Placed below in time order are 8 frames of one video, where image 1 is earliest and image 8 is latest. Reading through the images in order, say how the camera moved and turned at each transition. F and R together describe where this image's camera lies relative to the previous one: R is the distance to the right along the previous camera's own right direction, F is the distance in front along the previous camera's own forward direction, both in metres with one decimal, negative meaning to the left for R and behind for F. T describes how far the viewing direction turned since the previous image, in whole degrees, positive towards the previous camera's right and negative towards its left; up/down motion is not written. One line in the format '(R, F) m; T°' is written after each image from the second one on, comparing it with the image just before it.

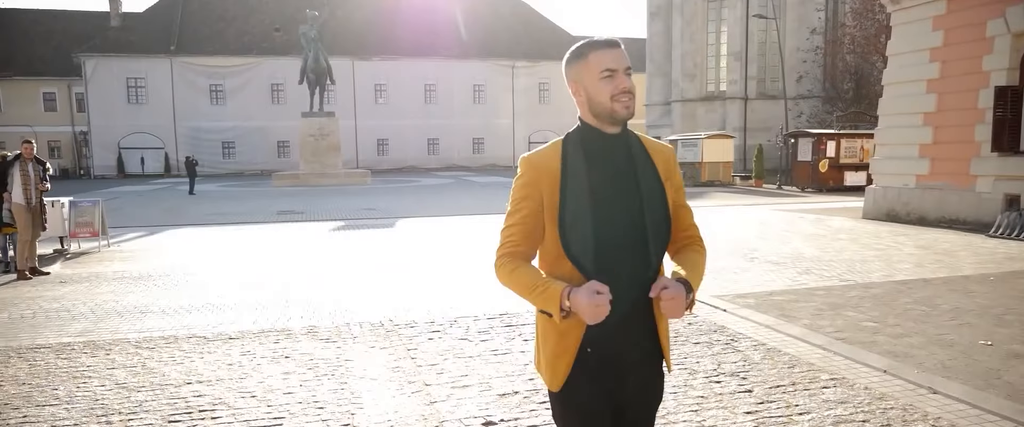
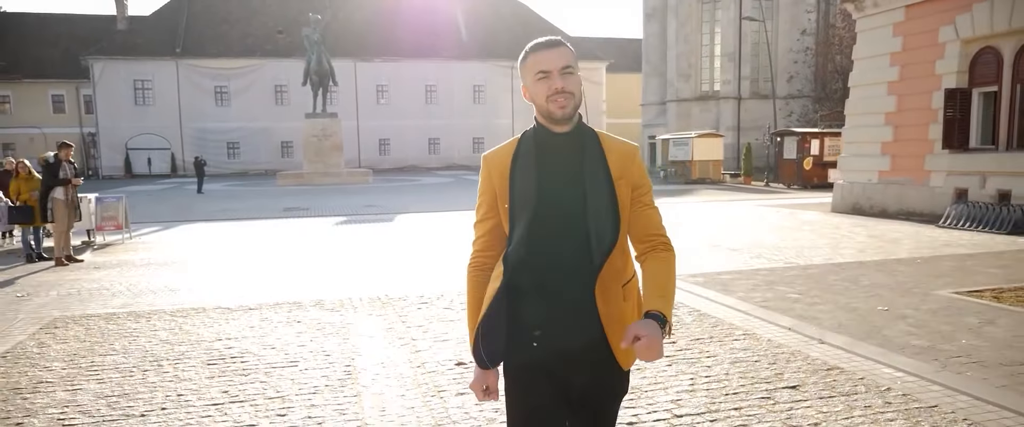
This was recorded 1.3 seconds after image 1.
(+0.3, -1.1) m; 0°
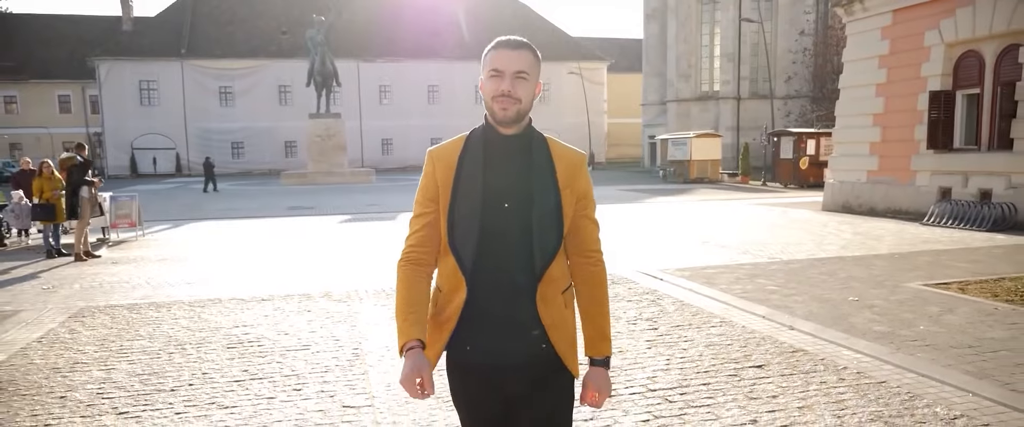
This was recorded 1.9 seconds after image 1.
(+0.1, -0.5) m; 0°
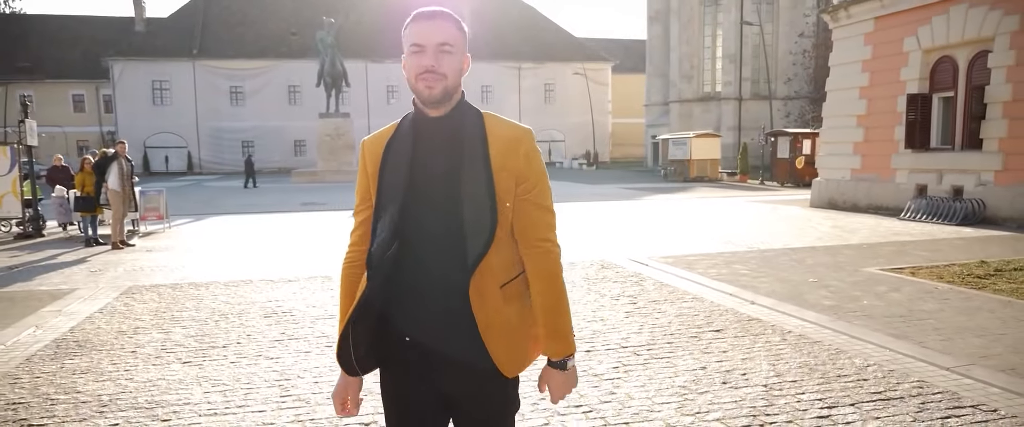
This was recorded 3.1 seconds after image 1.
(+0.1, -1.0) m; 0°
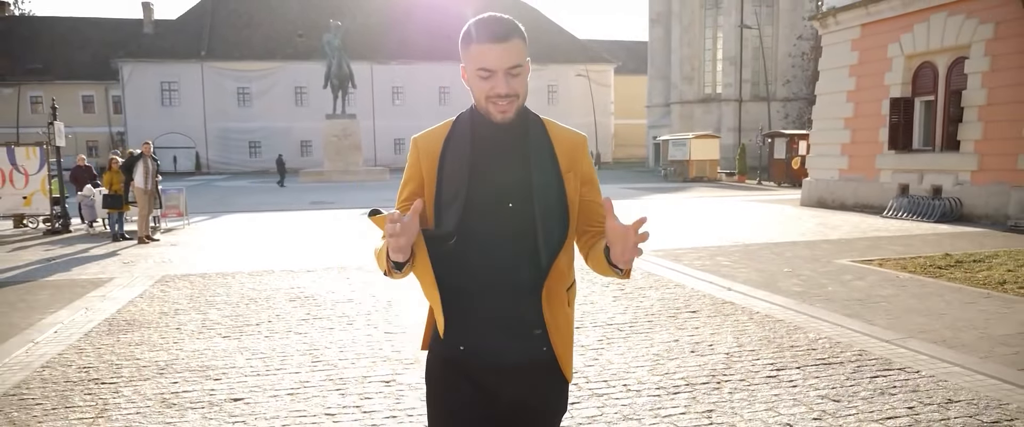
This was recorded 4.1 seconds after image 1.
(0.0, -0.8) m; 0°
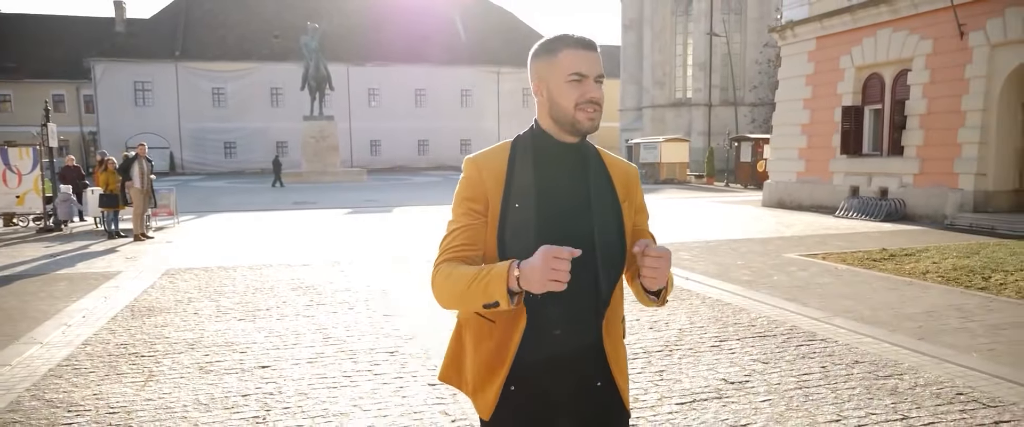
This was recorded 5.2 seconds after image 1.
(-0.1, -0.9) m; +2°
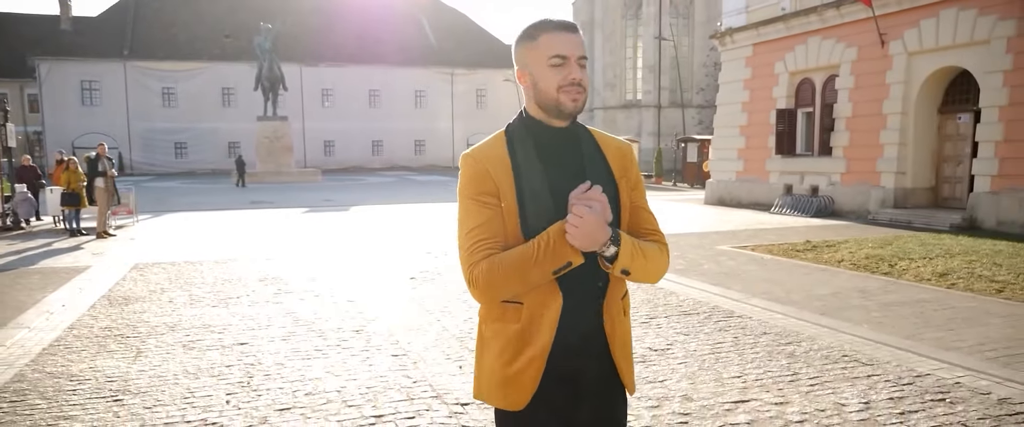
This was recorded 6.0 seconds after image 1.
(0.0, -0.7) m; +4°
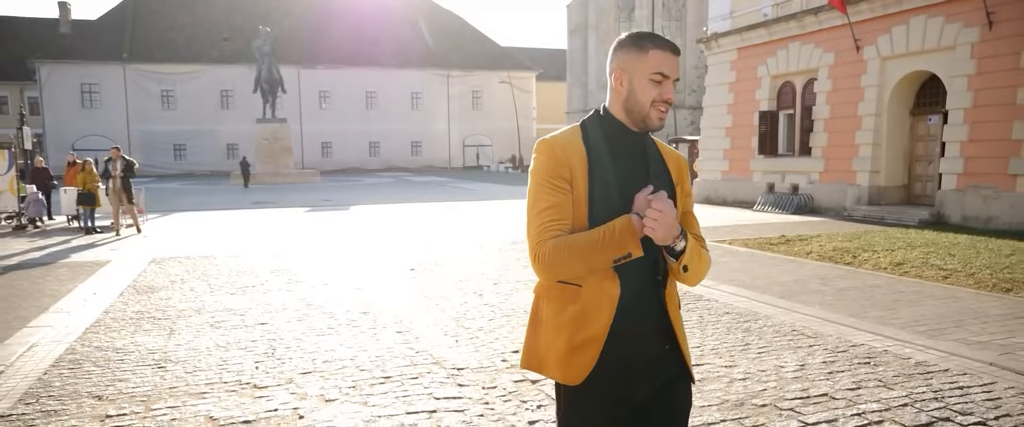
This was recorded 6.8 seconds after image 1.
(+0.1, -0.8) m; 0°
